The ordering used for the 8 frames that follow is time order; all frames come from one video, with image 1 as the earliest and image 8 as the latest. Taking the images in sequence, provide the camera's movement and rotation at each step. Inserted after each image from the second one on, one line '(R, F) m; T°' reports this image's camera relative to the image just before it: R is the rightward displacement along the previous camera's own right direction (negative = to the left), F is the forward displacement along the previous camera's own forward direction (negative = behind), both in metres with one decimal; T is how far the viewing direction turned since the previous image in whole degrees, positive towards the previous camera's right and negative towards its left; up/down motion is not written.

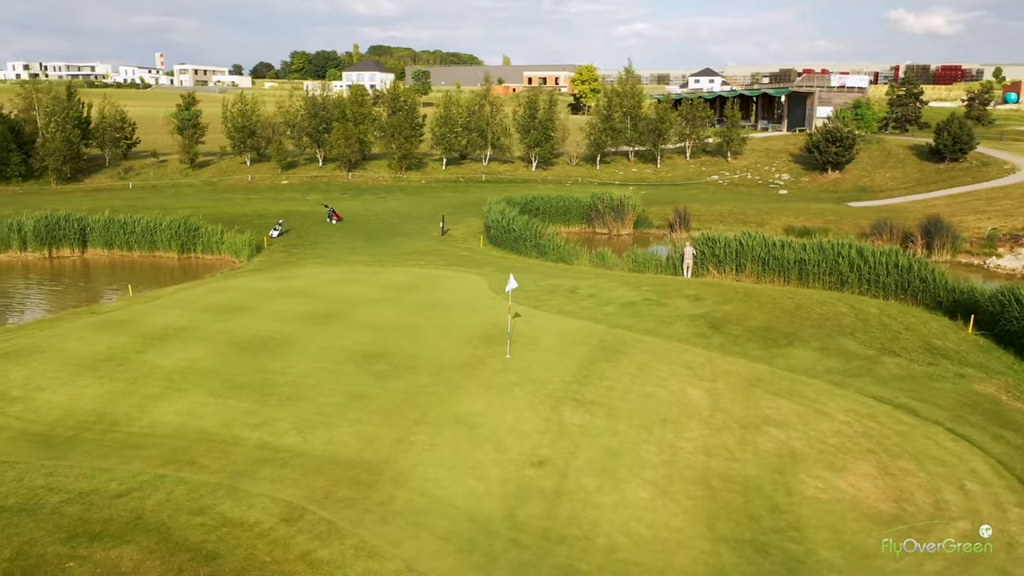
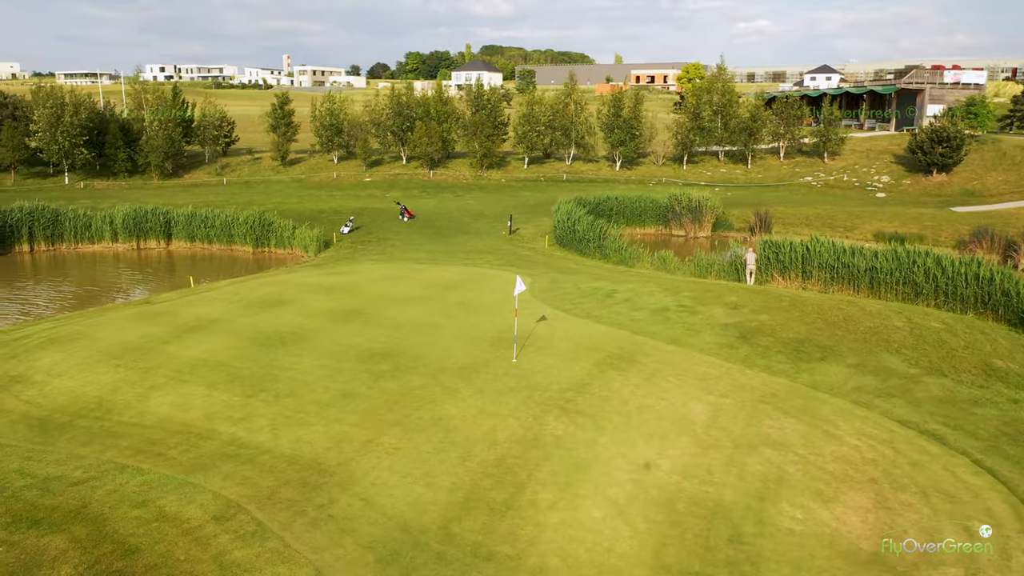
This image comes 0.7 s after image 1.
(+2.1, +0.6) m; -8°
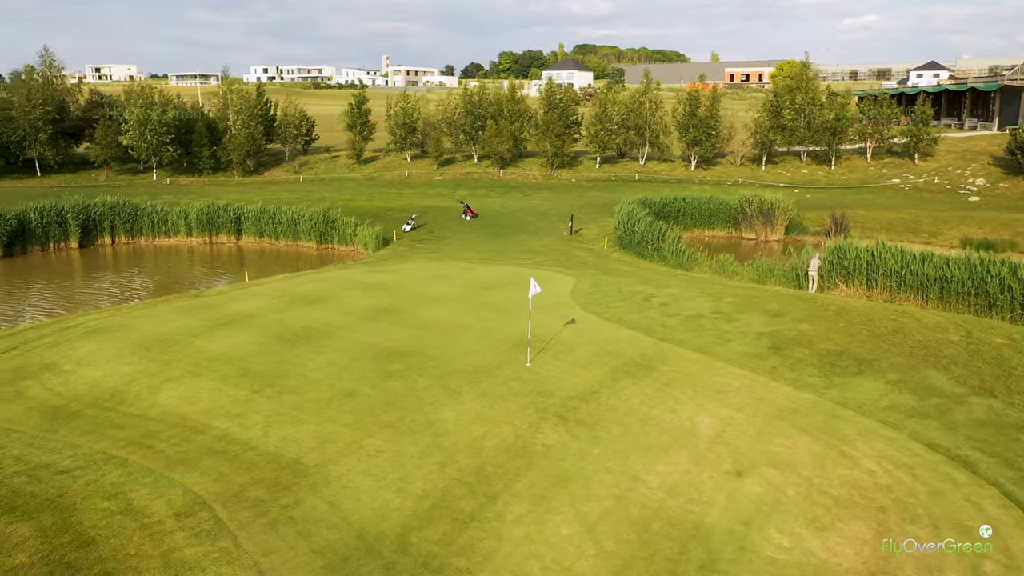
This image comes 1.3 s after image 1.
(+1.5, +0.5) m; -6°
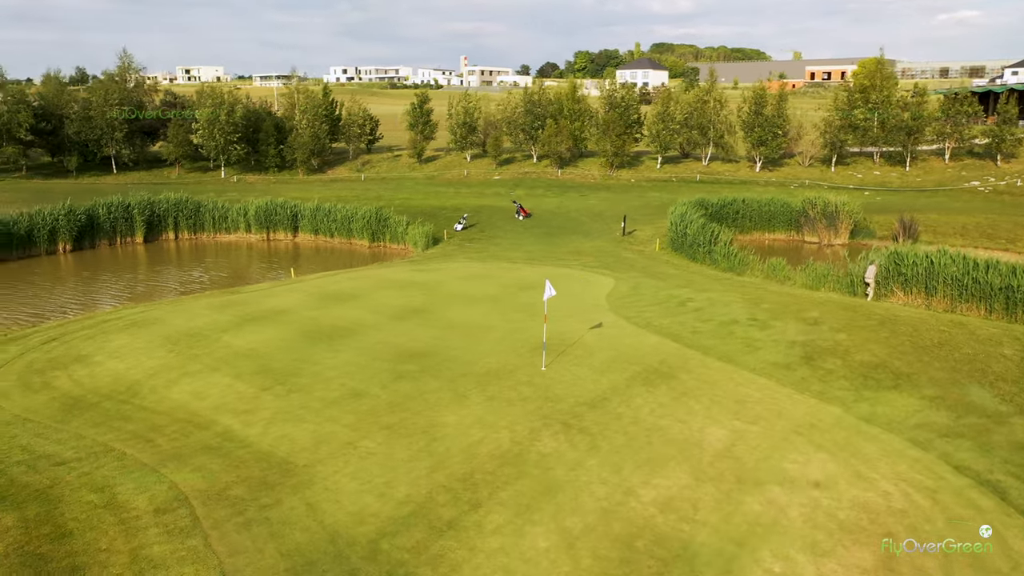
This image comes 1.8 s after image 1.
(+1.1, +0.4) m; -5°
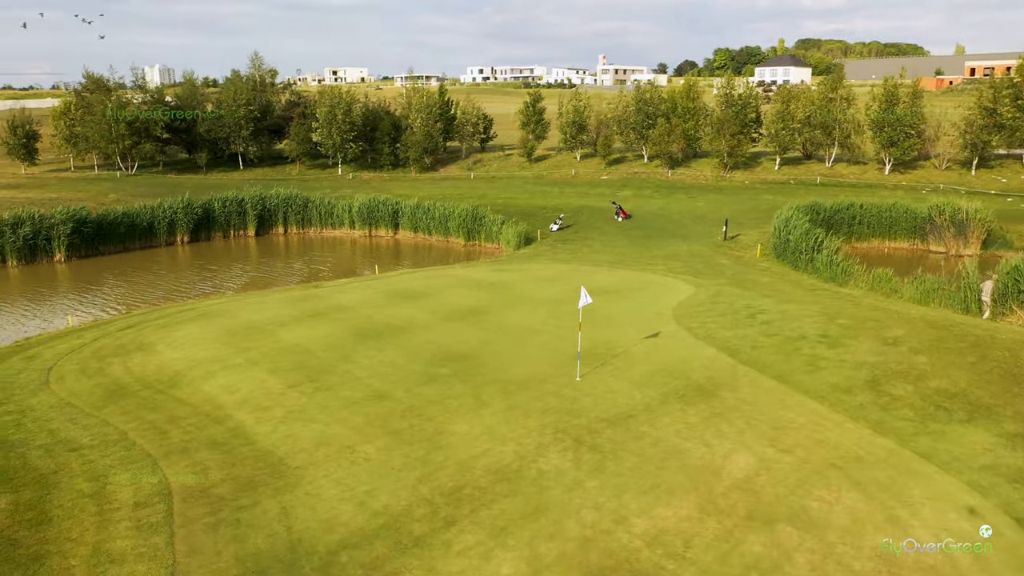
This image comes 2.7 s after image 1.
(+1.8, +0.8) m; -9°
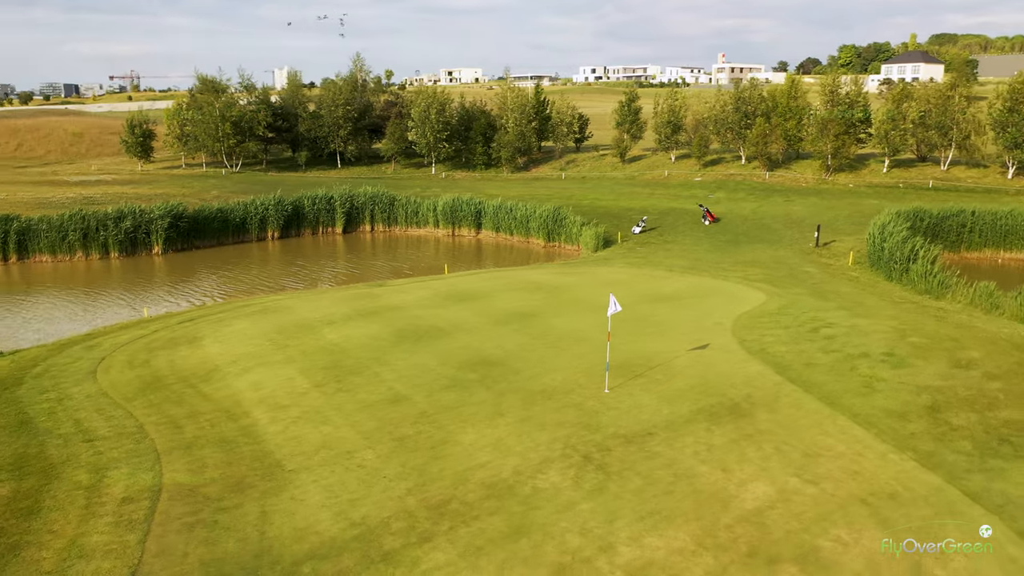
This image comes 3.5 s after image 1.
(+1.5, +0.7) m; -8°
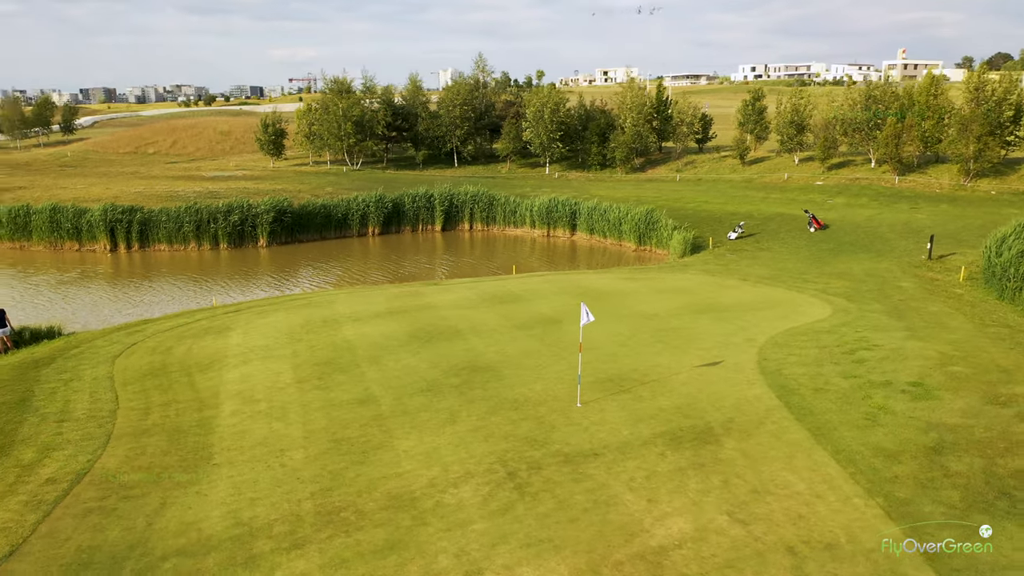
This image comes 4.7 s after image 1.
(+3.1, +0.8) m; -11°
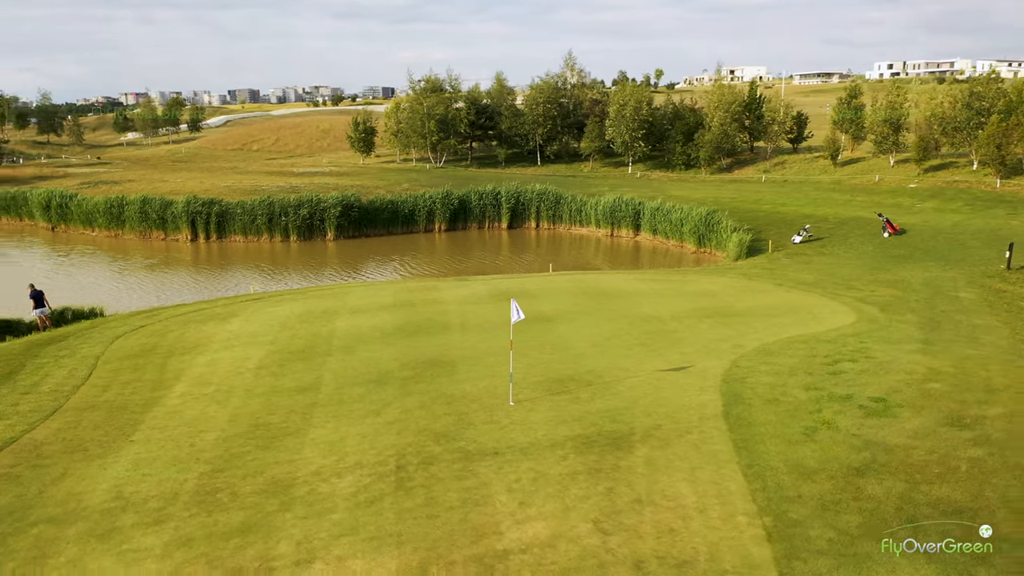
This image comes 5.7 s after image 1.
(+3.1, +0.4) m; -8°
